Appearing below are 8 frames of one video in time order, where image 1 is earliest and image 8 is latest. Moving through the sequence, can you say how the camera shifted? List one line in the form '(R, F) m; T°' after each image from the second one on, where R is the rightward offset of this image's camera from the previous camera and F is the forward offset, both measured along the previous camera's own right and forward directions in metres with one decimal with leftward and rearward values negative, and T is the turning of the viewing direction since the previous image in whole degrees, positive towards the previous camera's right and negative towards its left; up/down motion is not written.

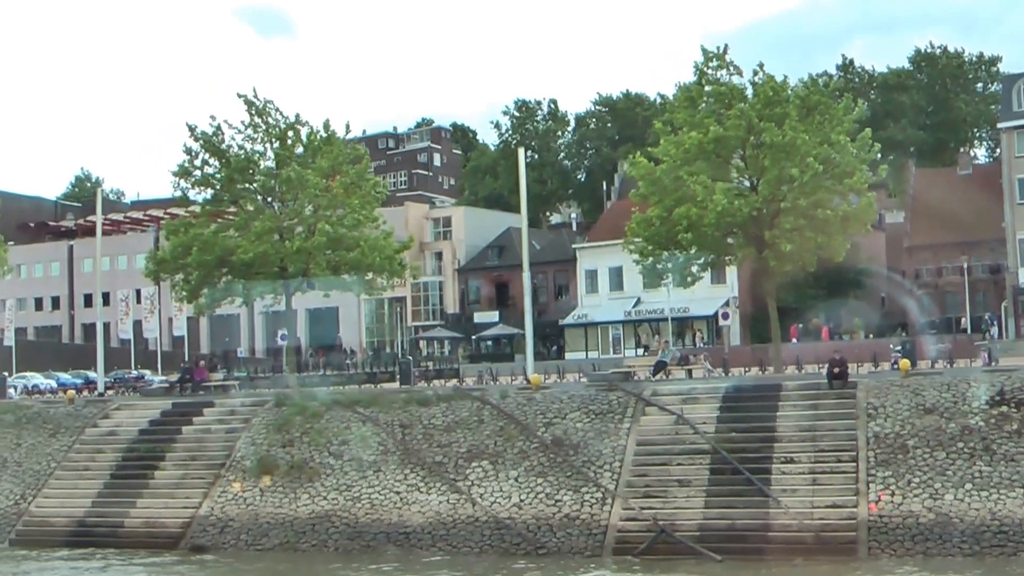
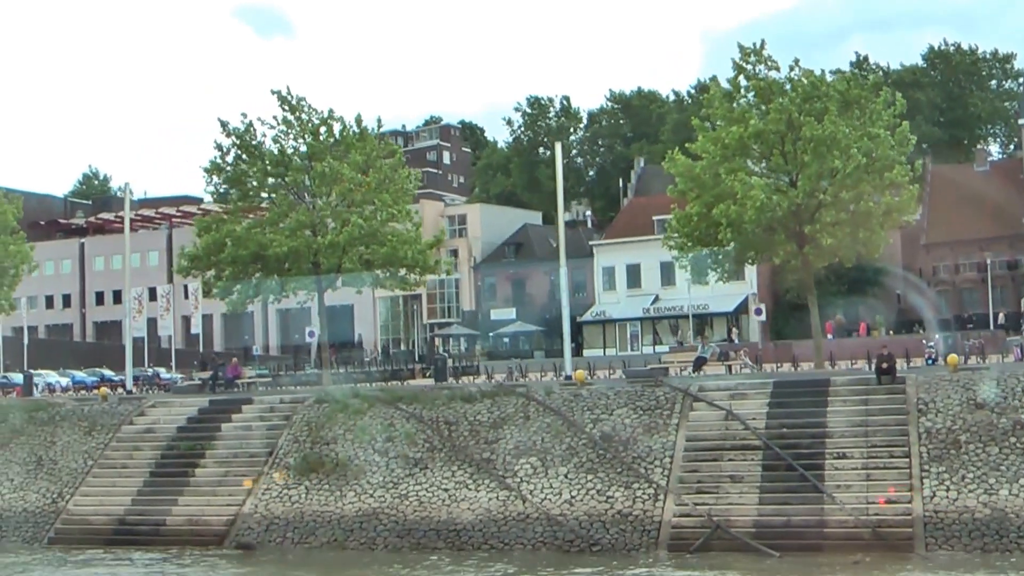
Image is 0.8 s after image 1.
(-1.3, +0.4) m; 0°
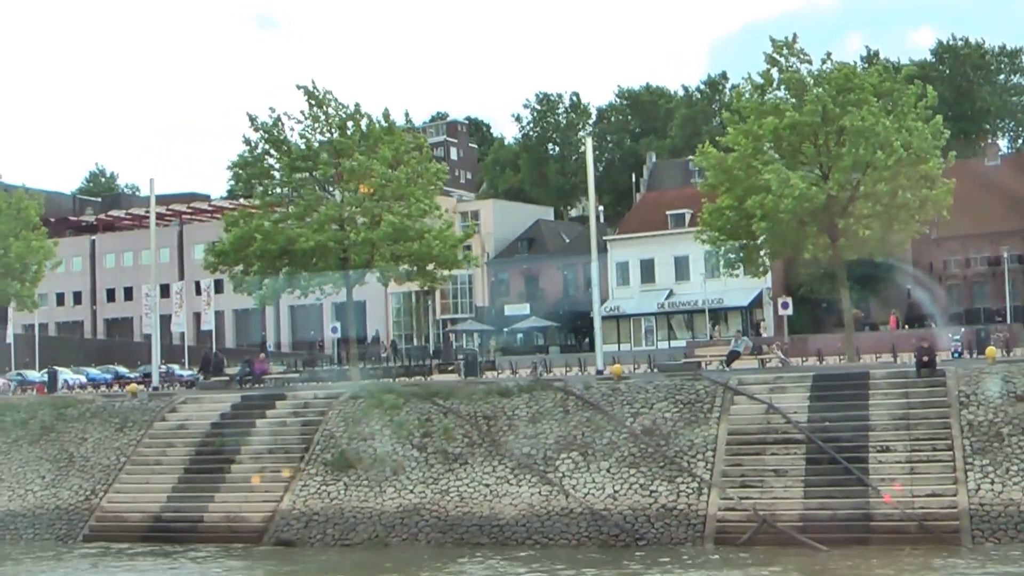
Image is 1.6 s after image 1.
(-1.1, +0.2) m; 0°
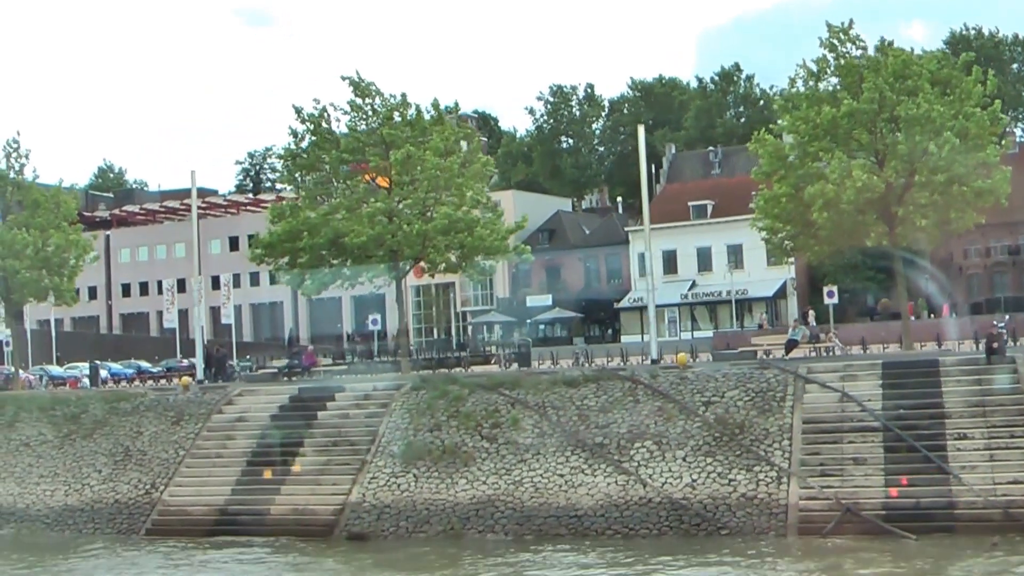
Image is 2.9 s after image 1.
(-2.1, +0.4) m; +1°
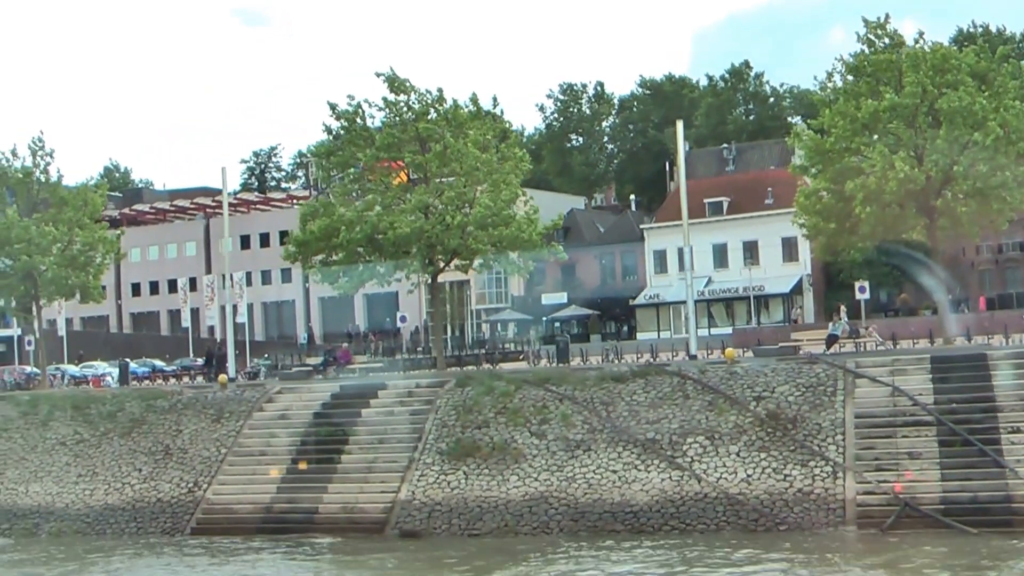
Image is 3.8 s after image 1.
(-1.5, +0.2) m; +1°
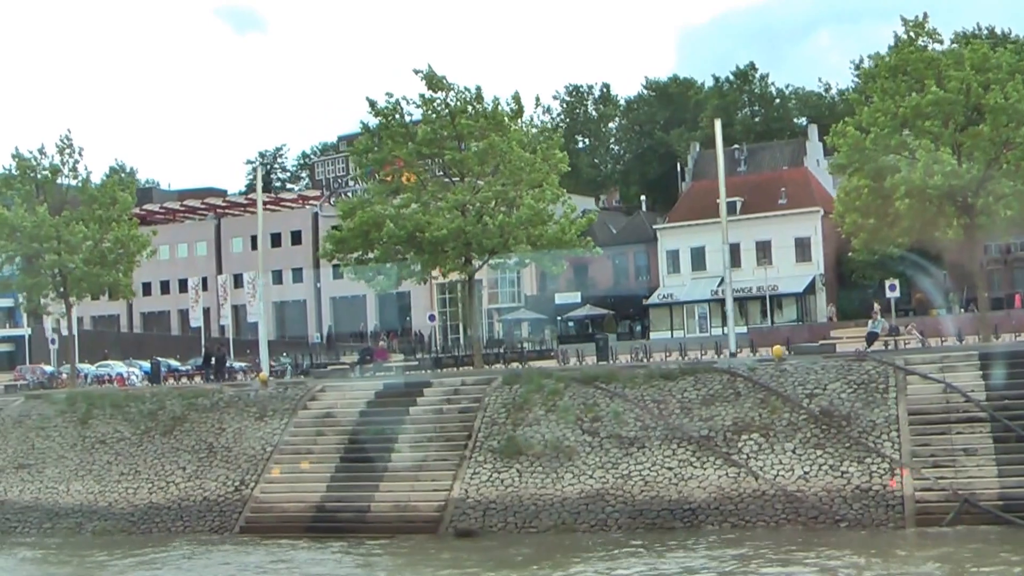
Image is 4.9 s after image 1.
(-1.7, +0.1) m; +1°
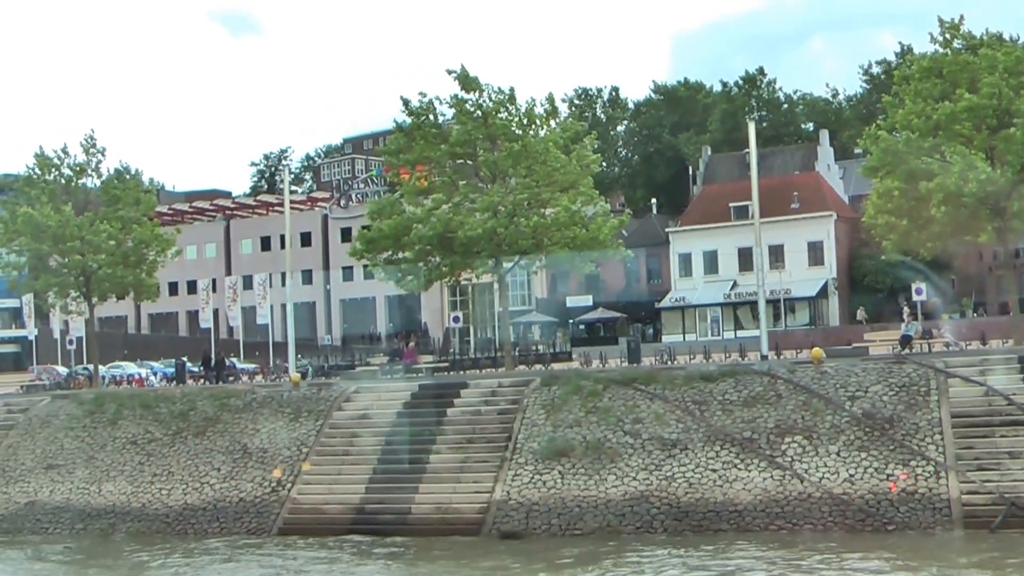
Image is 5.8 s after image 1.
(-1.3, +0.1) m; +1°
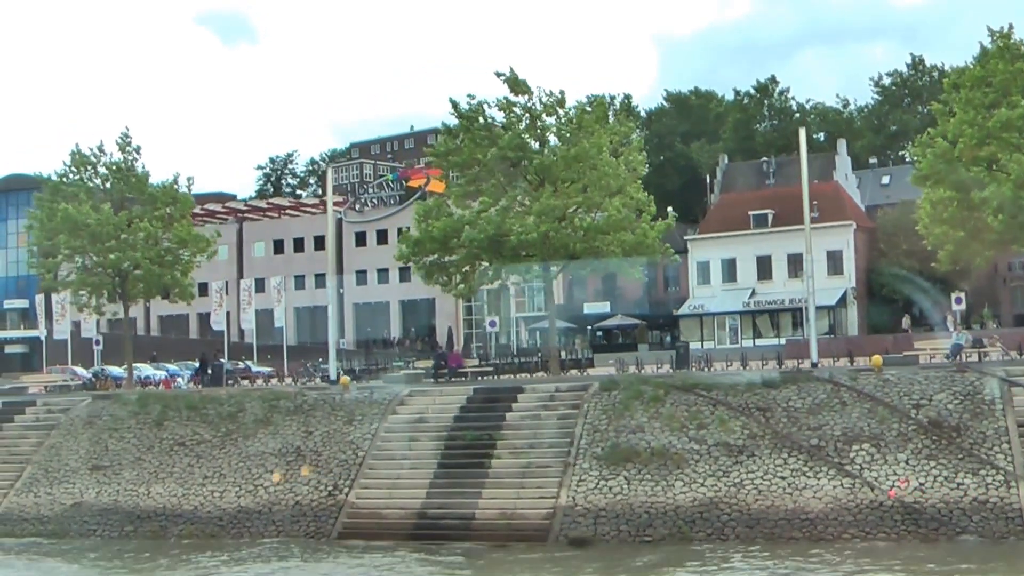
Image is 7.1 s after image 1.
(-2.1, +0.3) m; +1°
